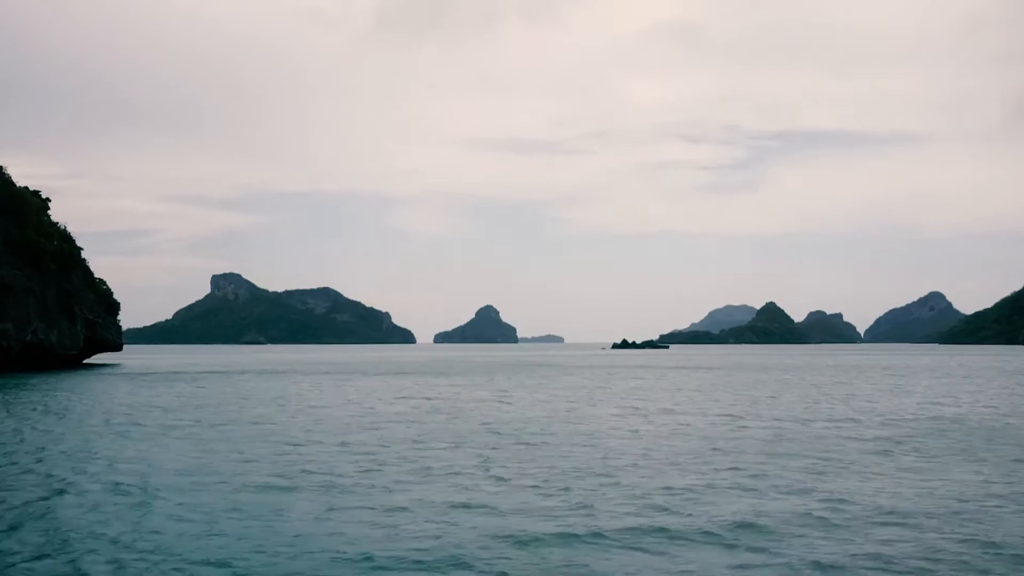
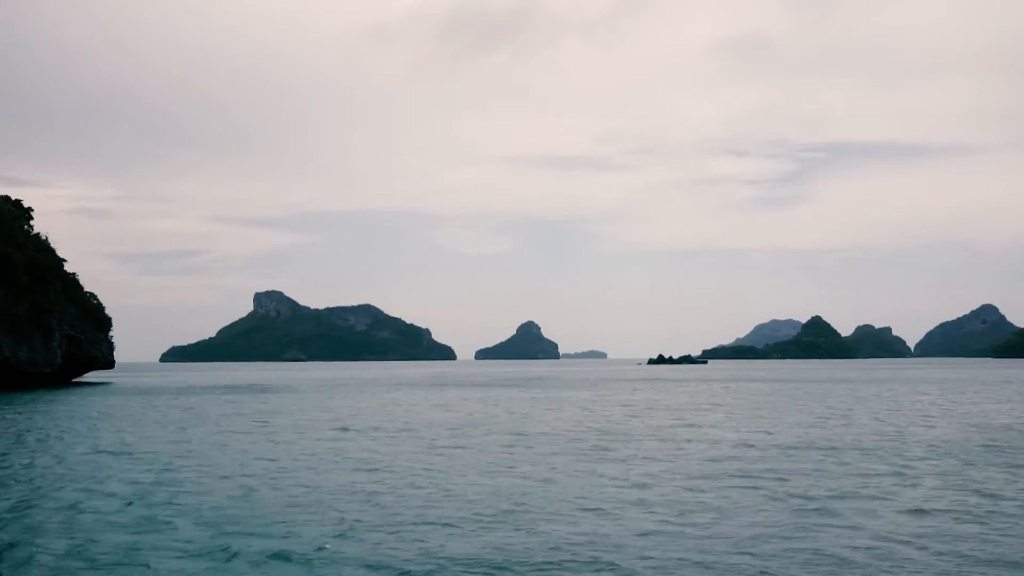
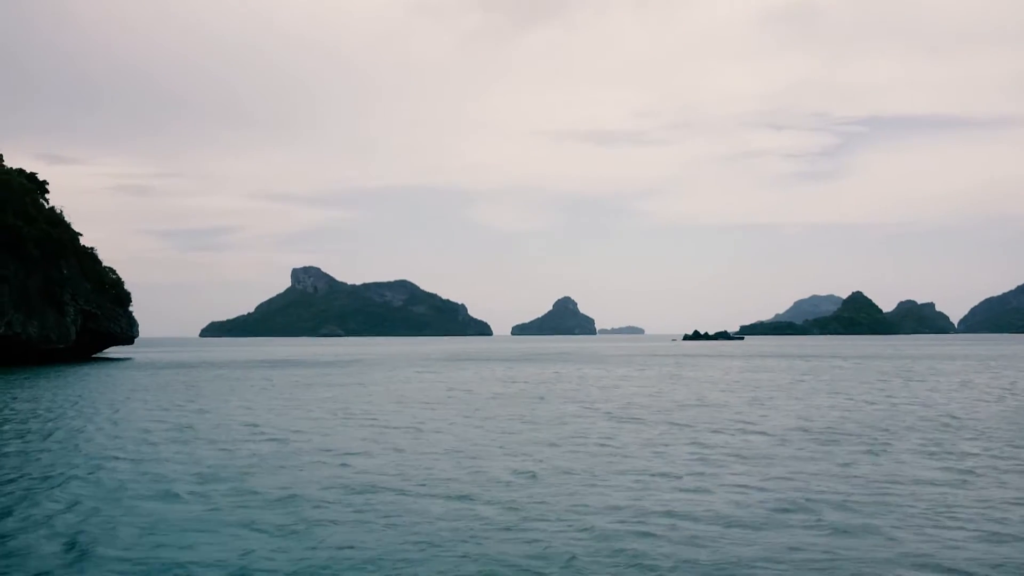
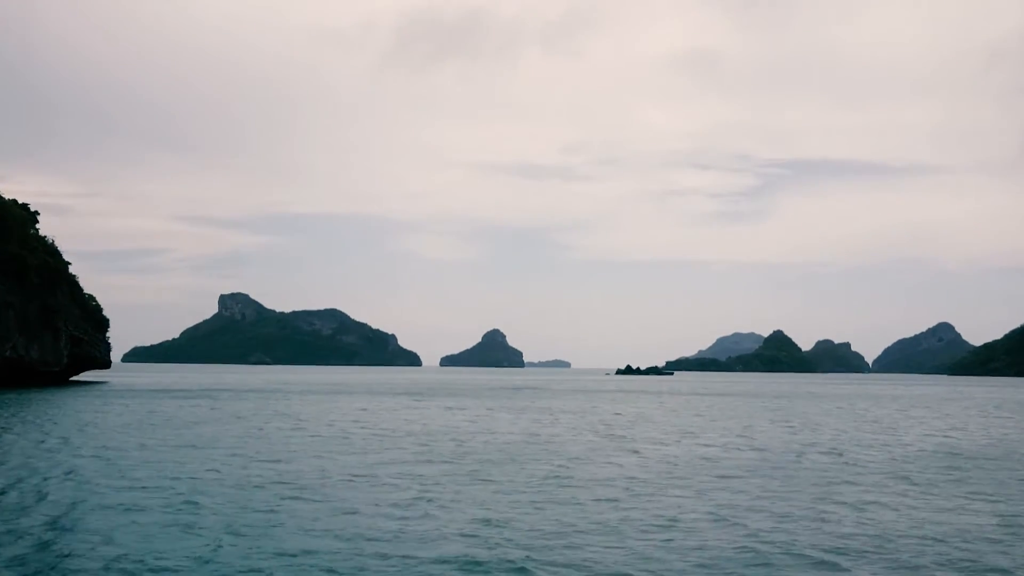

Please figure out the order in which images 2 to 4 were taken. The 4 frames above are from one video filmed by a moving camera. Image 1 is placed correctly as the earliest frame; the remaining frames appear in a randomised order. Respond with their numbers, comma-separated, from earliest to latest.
4, 2, 3
